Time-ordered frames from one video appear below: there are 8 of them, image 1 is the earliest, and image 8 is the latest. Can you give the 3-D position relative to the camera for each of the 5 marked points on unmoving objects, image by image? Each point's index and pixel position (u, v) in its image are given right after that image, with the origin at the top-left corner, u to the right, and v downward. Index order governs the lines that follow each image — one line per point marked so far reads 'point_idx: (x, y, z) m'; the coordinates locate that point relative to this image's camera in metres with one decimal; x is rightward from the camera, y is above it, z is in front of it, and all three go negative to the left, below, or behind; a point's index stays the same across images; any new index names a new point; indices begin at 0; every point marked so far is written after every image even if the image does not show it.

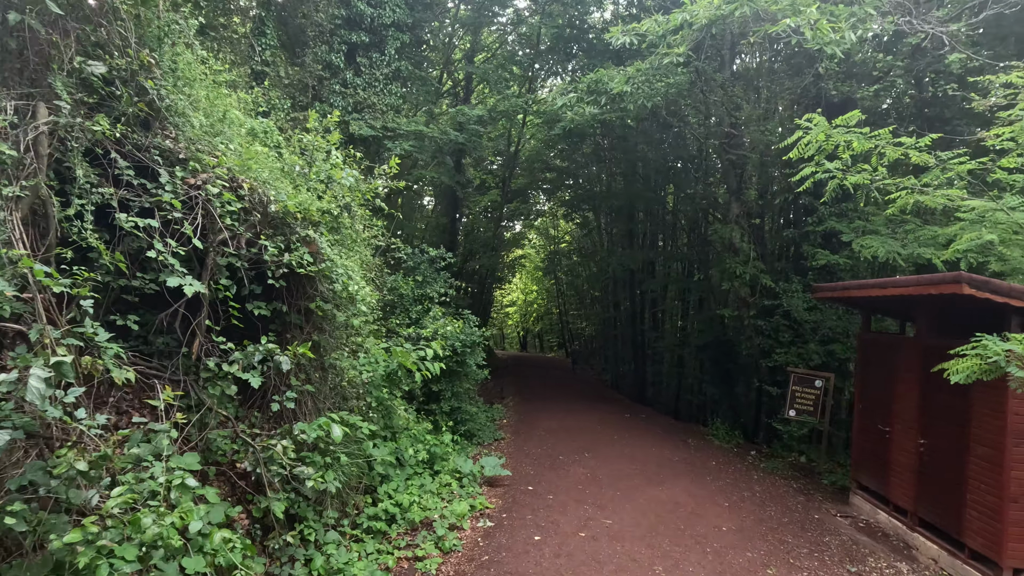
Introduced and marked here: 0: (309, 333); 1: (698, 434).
0: (-1.9, -0.4, +5.0) m
1: (+4.2, -3.3, +12.2) m
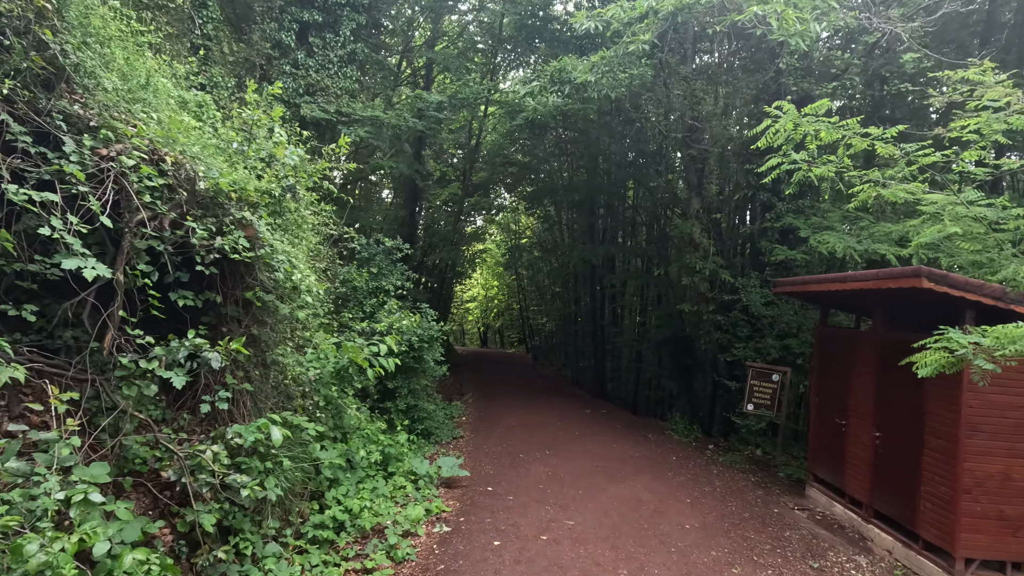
0: (-2.2, -0.3, +4.5) m
1: (+3.3, -3.2, +12.3) m
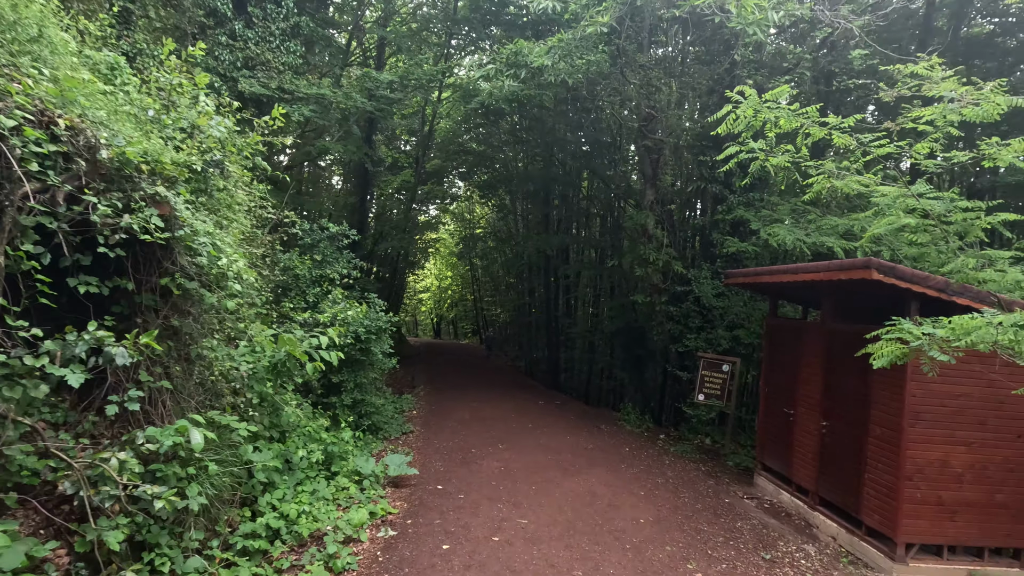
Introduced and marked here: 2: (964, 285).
0: (-2.6, -0.2, +4.0) m
1: (+2.2, -3.0, +12.3) m
2: (+4.5, 0.0, +5.3) m
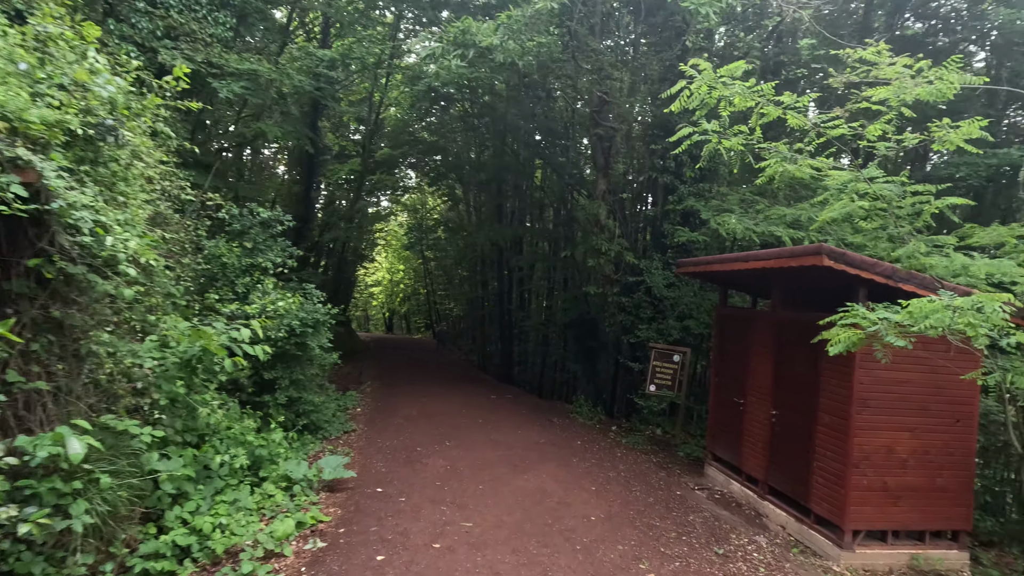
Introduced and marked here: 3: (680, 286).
0: (-3.0, -0.1, +3.5) m
1: (+1.1, -2.8, +12.1) m
2: (+4.0, +0.2, +5.3) m
3: (+3.4, 0.0, +10.8) m
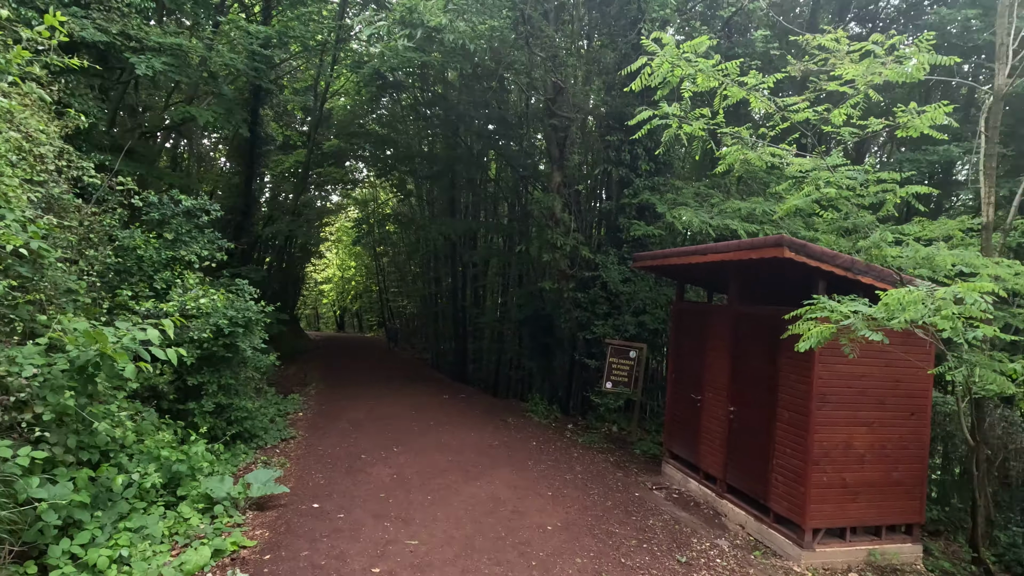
0: (-3.3, -0.1, +2.8) m
1: (+0.1, -2.7, +11.8) m
2: (+3.5, +0.2, +5.2) m
3: (+2.5, +0.1, +10.7) m
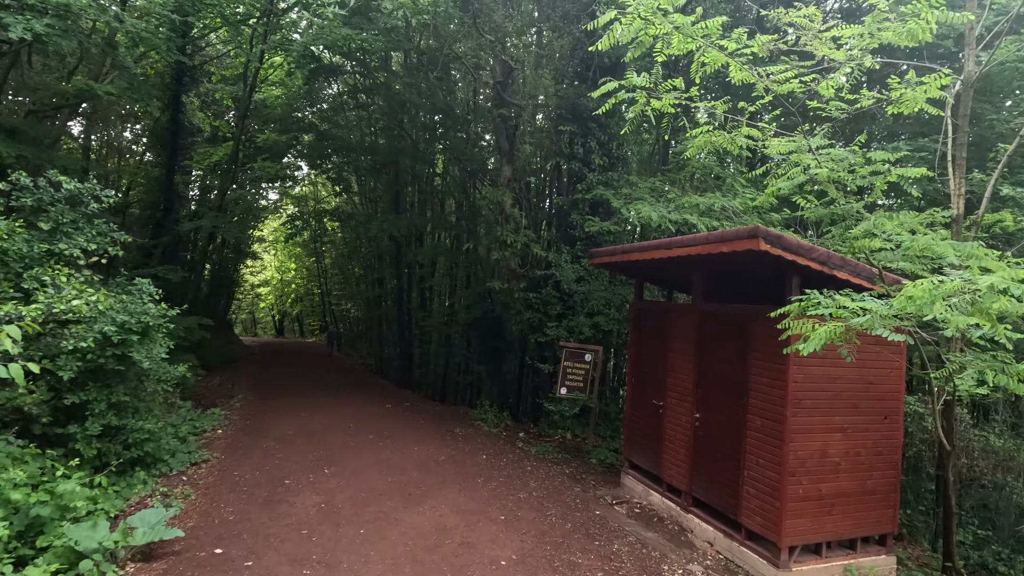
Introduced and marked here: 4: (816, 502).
0: (-3.5, -0.1, +1.8) m
1: (-1.0, -2.7, +11.0) m
2: (+3.0, +0.3, +4.8) m
3: (+1.5, +0.1, +10.2) m
4: (+2.8, -2.0, +5.0) m
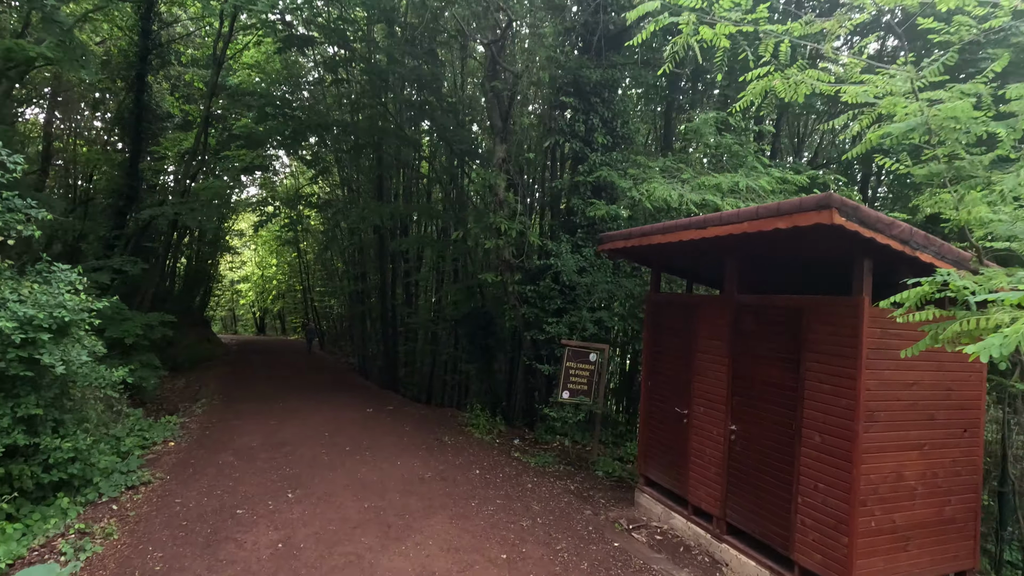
0: (-3.4, 0.0, +0.7) m
1: (-1.1, -2.6, +10.0) m
2: (+3.0, +0.4, +3.9) m
3: (+1.4, +0.3, +9.2) m
4: (+2.9, -1.9, +4.1) m
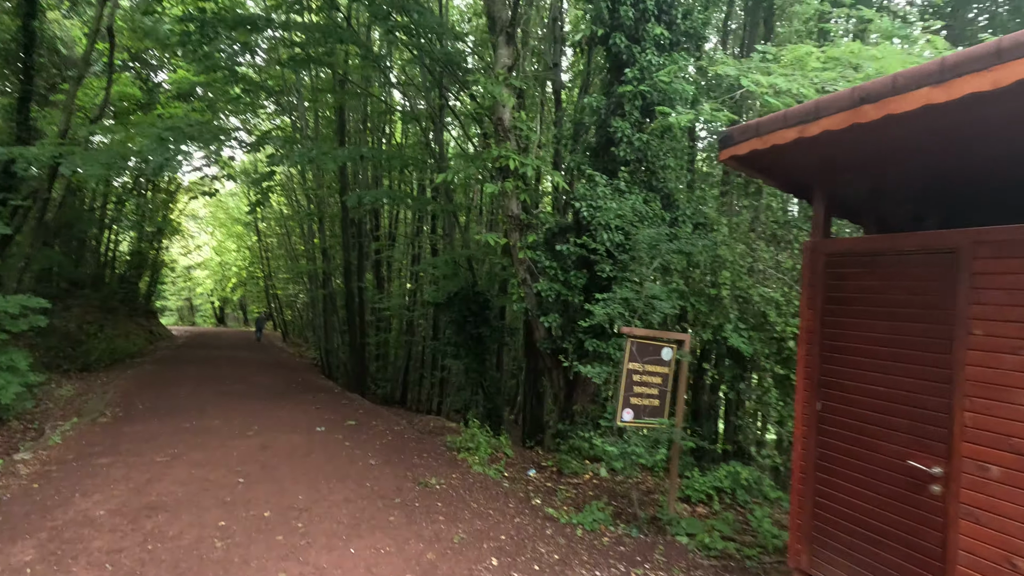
0: (-2.8, +0.3, -2.5) m
1: (-0.9, -2.1, +6.9) m
2: (+3.5, +0.7, +1.0) m
3: (+1.6, +0.7, +6.2) m
4: (+3.3, -1.5, +1.2) m
